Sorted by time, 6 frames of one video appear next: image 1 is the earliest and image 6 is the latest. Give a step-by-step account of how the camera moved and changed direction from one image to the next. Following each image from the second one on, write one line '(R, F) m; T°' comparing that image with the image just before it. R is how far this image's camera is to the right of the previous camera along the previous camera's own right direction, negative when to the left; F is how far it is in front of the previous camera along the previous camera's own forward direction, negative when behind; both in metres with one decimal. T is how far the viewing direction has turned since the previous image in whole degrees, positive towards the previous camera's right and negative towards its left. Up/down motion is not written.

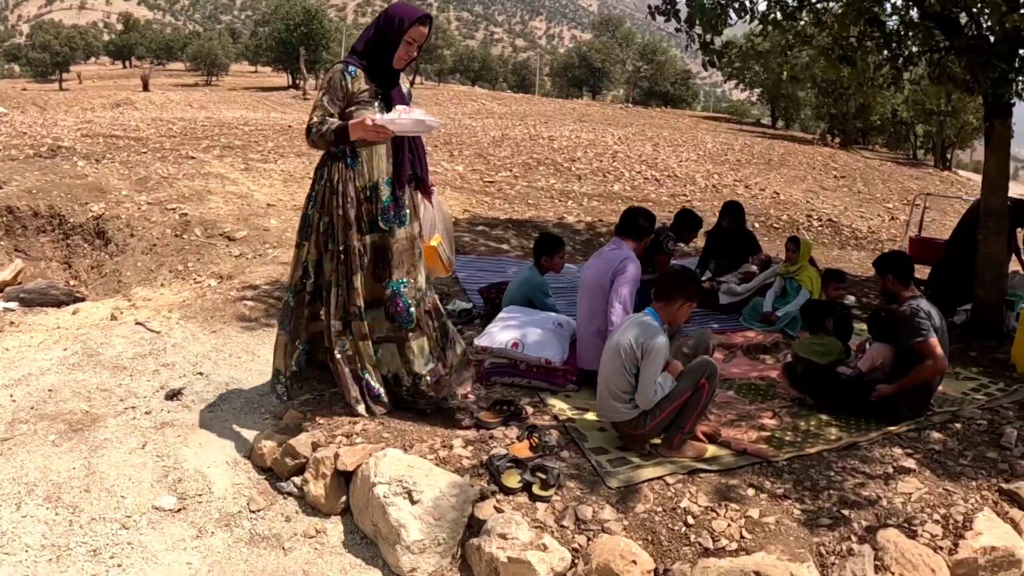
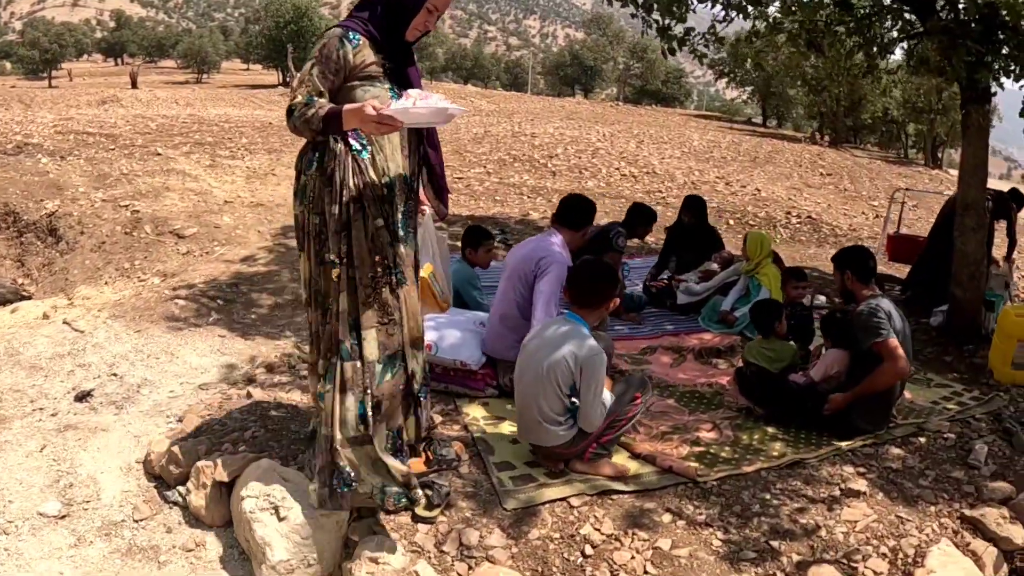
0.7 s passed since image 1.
(+0.4, +0.4) m; 0°
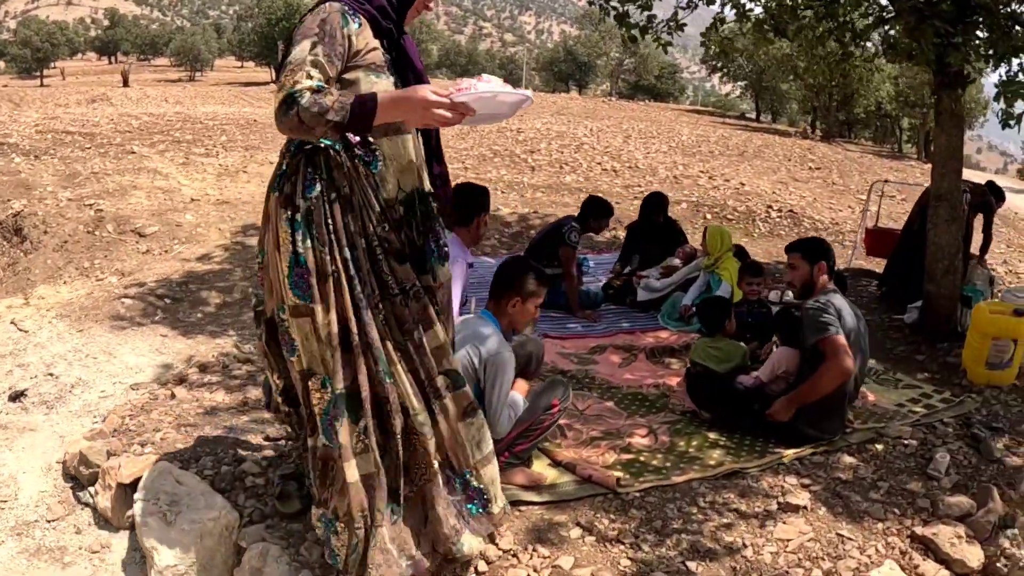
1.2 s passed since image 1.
(+0.3, +0.2) m; 0°
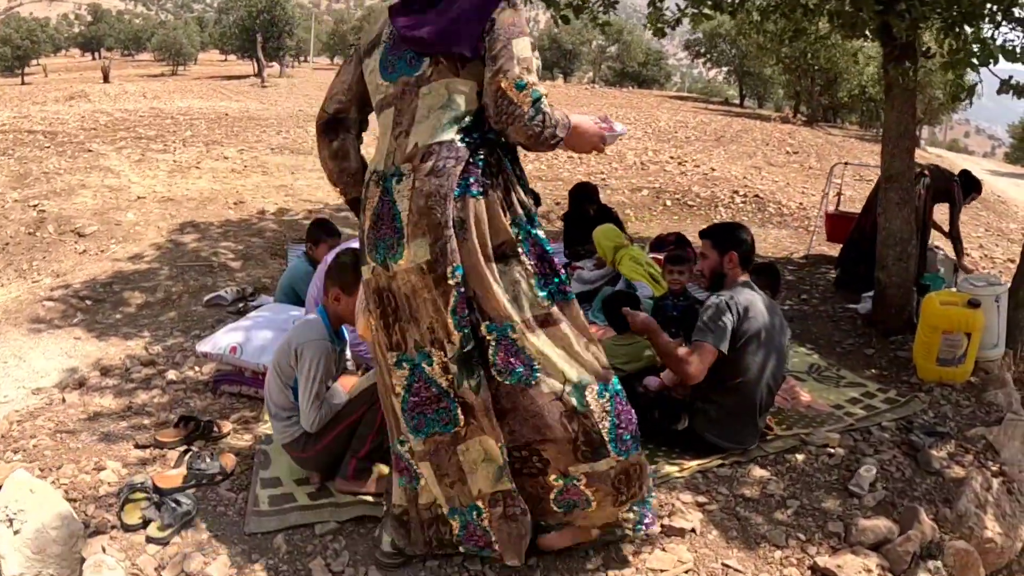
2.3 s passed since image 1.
(+0.4, +0.3) m; 0°
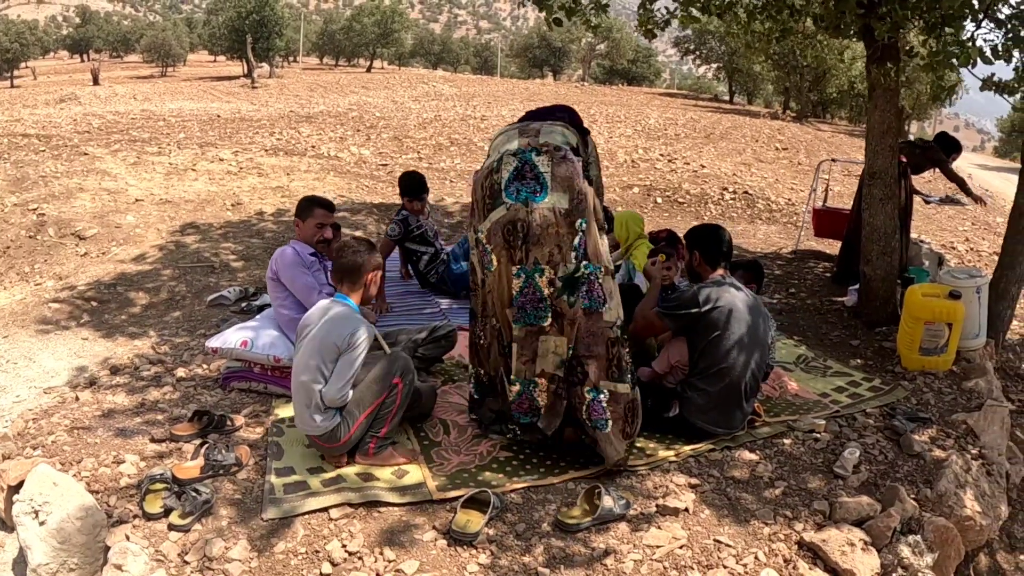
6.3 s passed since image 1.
(0.0, -0.1) m; +1°
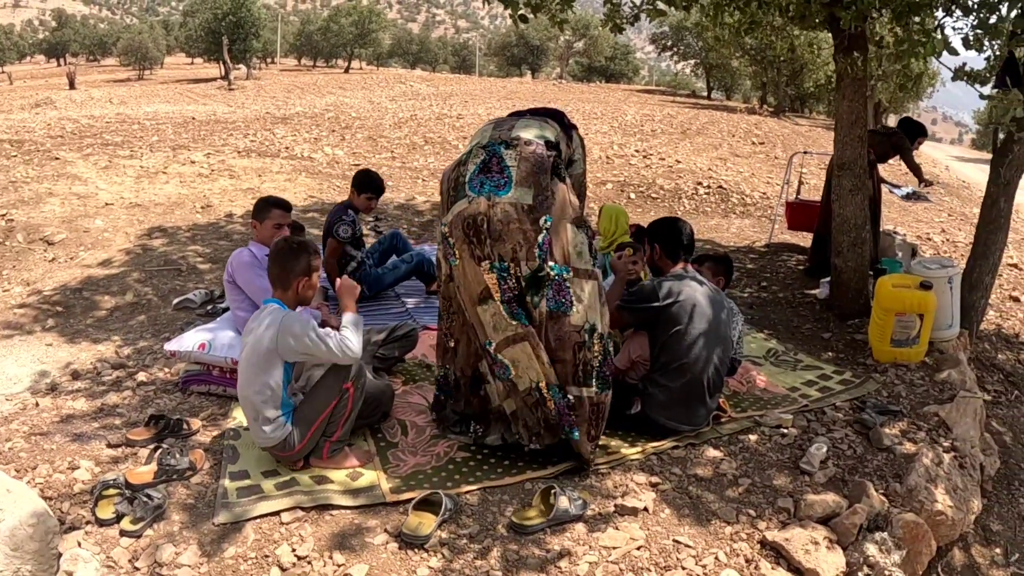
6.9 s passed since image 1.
(+0.1, +0.1) m; +1°
